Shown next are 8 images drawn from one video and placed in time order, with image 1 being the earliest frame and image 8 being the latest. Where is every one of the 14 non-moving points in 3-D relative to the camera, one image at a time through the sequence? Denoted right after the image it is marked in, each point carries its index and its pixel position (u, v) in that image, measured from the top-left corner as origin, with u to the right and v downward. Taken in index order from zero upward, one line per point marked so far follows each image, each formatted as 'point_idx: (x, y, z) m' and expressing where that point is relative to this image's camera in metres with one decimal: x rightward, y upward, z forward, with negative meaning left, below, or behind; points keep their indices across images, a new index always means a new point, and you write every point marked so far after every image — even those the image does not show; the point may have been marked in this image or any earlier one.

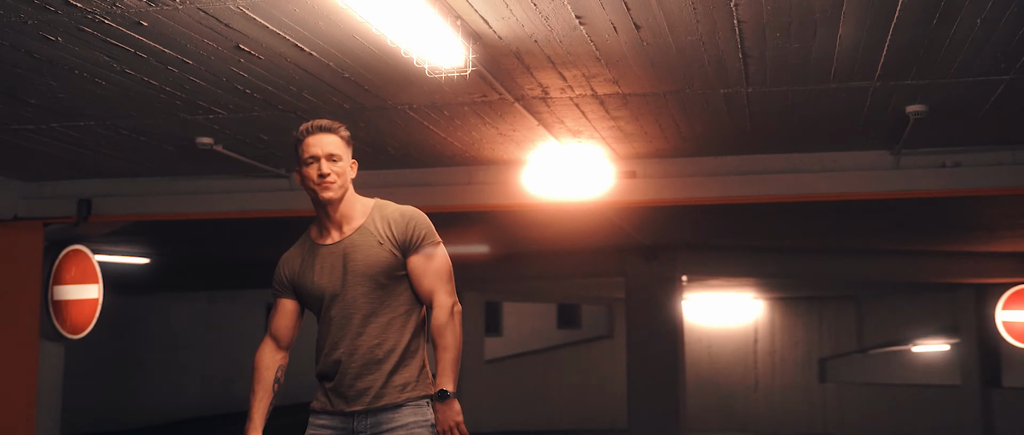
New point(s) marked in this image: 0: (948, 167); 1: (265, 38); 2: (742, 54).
0: (+2.5, +0.3, +6.7) m
1: (-1.0, +0.7, +4.7) m
2: (+1.0, +0.7, +5.0) m
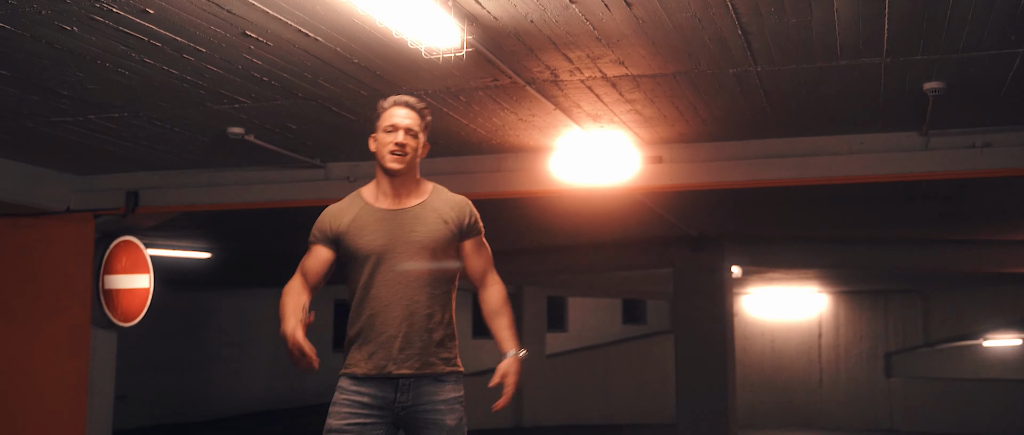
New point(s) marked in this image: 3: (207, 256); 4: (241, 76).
0: (+2.6, +0.4, +6.5) m
1: (-1.0, +0.8, +4.9) m
2: (+1.0, +0.8, +5.0) m
3: (-2.7, -0.3, +10.5) m
4: (-1.3, +0.7, +5.5) m
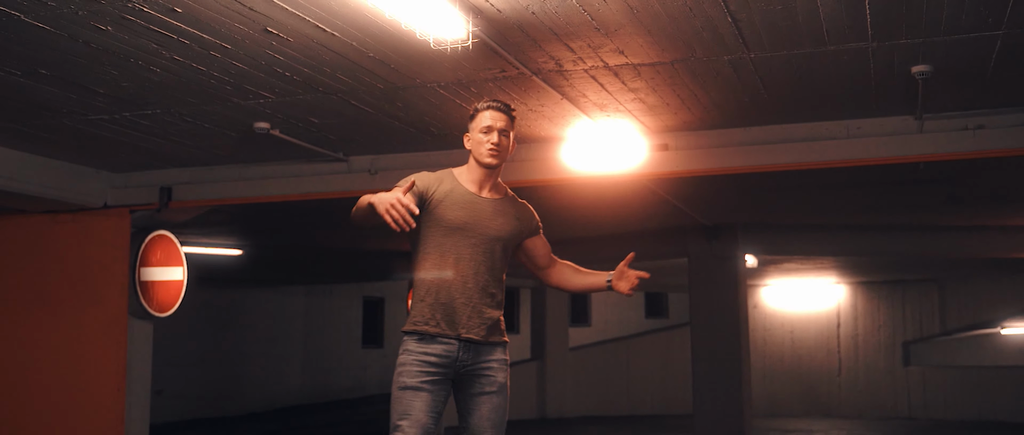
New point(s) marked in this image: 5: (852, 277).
0: (+2.7, +0.5, +6.8) m
1: (-1.0, +0.9, +5.2) m
2: (+1.0, +0.9, +5.3) m
3: (-2.6, -0.3, +10.9) m
4: (-1.3, +0.7, +5.9) m
5: (+4.3, -0.7, +14.4) m
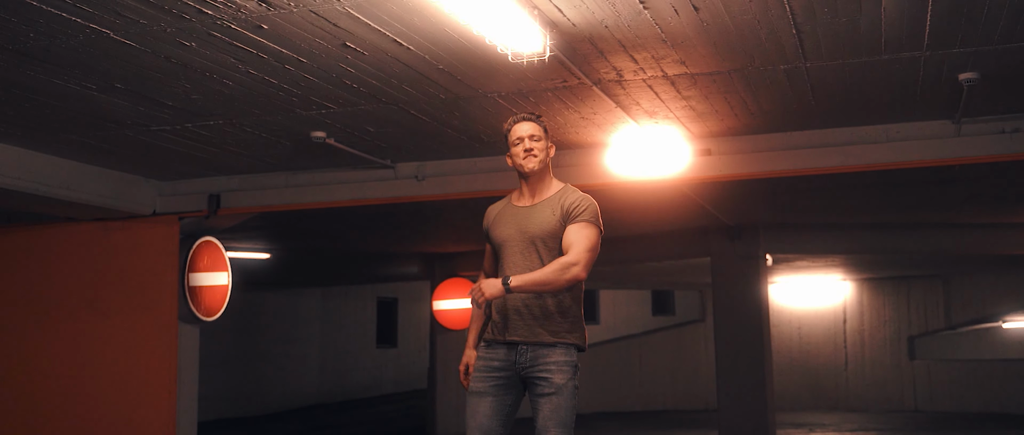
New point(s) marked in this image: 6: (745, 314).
0: (+3.0, +0.5, +7.0) m
1: (-0.7, +0.8, +5.4) m
2: (+1.3, +0.9, +5.5) m
3: (-2.3, -0.4, +11.0) m
4: (-0.9, +0.7, +6.1) m
5: (+4.4, -0.7, +14.7) m
6: (+2.1, -0.9, +10.5) m
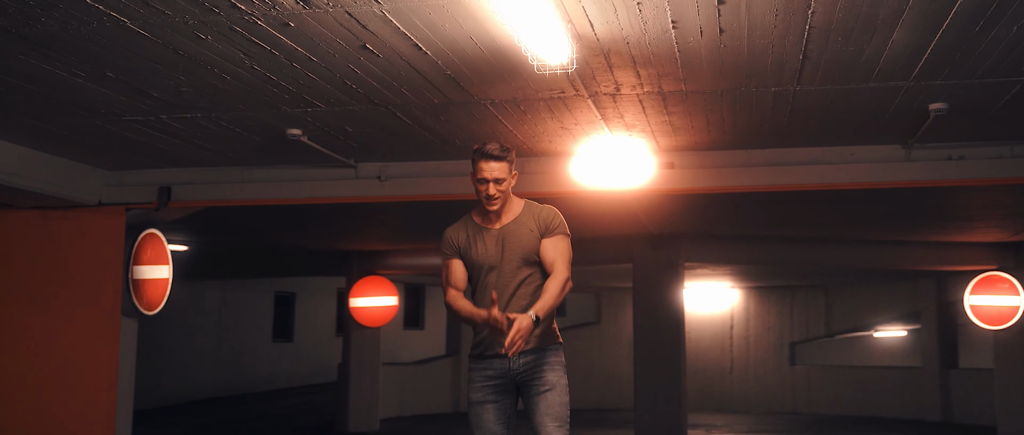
0: (+2.8, +0.4, +7.4) m
1: (-0.5, +0.8, +5.3) m
2: (+1.4, +0.8, +5.7) m
3: (-3.0, -0.3, +10.6) m
4: (-0.9, +0.7, +5.9) m
5: (+3.1, -0.8, +15.2) m
6: (+1.4, -1.0, +10.8) m
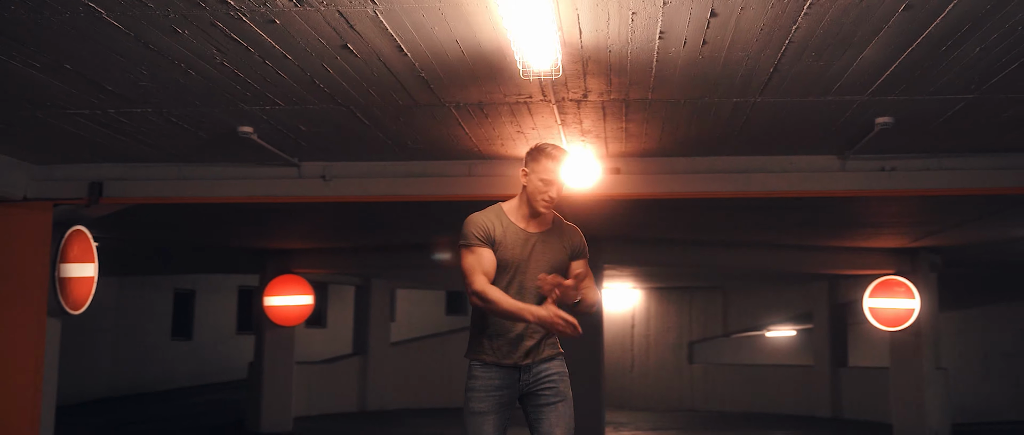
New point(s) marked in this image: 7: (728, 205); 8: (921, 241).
0: (+2.5, +0.3, +7.7) m
1: (-0.6, +0.8, +5.2) m
2: (+1.3, +0.7, +5.8) m
3: (-3.7, -0.2, +10.2) m
4: (-1.0, +0.7, +5.8) m
5: (+1.9, -0.8, +15.5) m
6: (+0.7, -1.0, +10.9) m
7: (+1.7, +0.1, +9.4) m
8: (+4.4, -0.3, +12.4) m
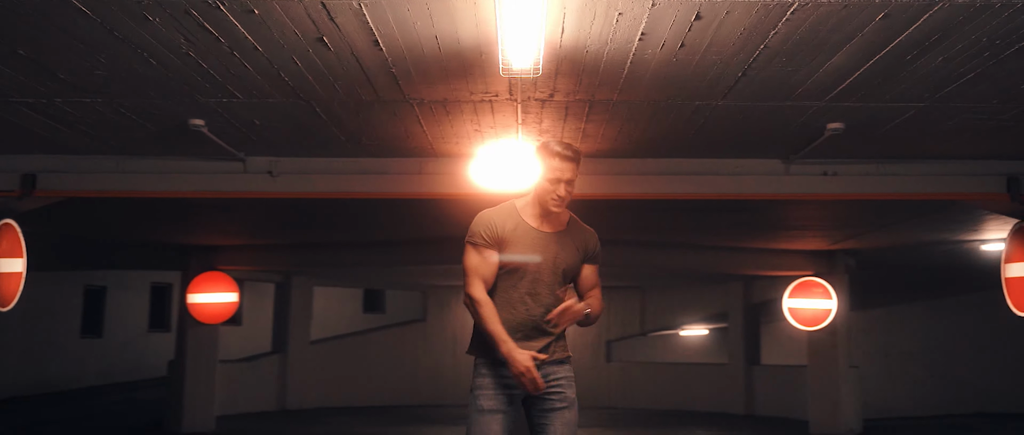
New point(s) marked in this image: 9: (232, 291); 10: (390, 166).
0: (+2.2, +0.3, +7.8) m
1: (-0.7, +0.8, +5.0) m
2: (+1.2, +0.7, +5.9) m
3: (-4.2, -0.2, +9.7) m
4: (-1.2, +0.7, +5.6) m
5: (+0.8, -0.8, +15.5) m
6: (0.0, -1.0, +10.9) m
7: (+1.3, +0.1, +9.4) m
8: (+3.6, -0.3, +12.7) m
9: (-2.6, -0.7, +10.8) m
10: (-0.8, +0.3, +7.7) m
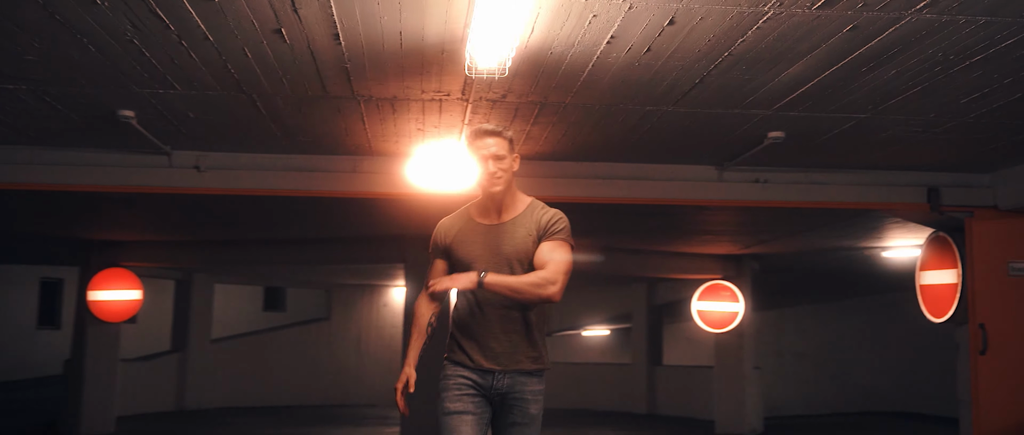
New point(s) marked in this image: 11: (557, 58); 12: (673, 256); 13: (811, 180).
0: (+1.7, +0.2, +7.9) m
1: (-0.8, +0.8, +4.8) m
2: (+0.9, +0.7, +5.8) m
3: (-4.9, -0.1, +9.1) m
4: (-1.4, +0.7, +5.3) m
5: (-0.5, -0.8, +15.3) m
6: (-0.7, -1.0, +10.6) m
7: (+0.6, 0.0, +9.3) m
8: (+2.6, -0.3, +12.9) m
9: (-3.3, -0.6, +10.3) m
10: (-1.2, +0.4, +7.5) m
11: (+0.2, +0.7, +5.3) m
12: (+1.8, -0.4, +13.4) m
13: (+2.1, +0.3, +8.1) m
